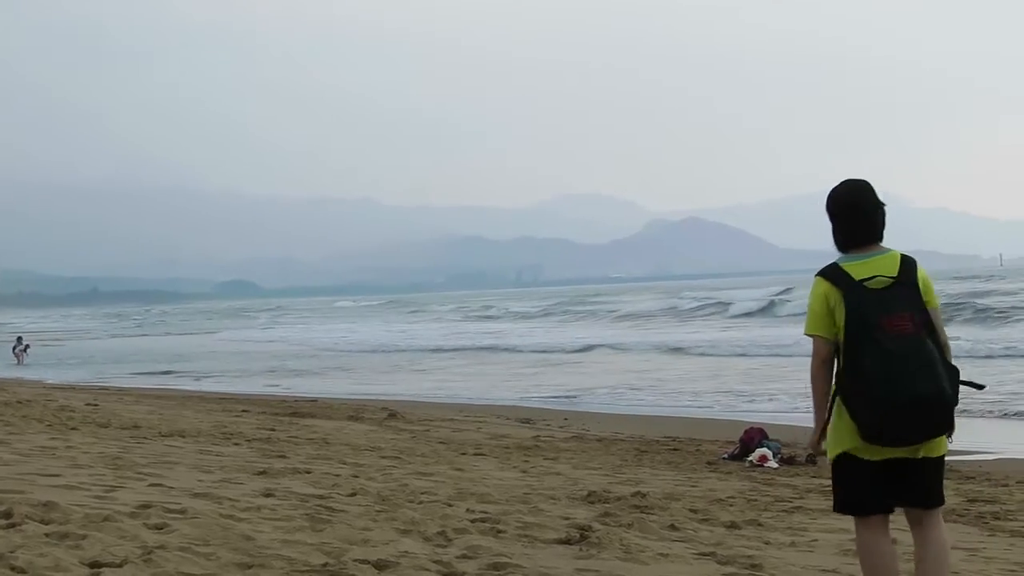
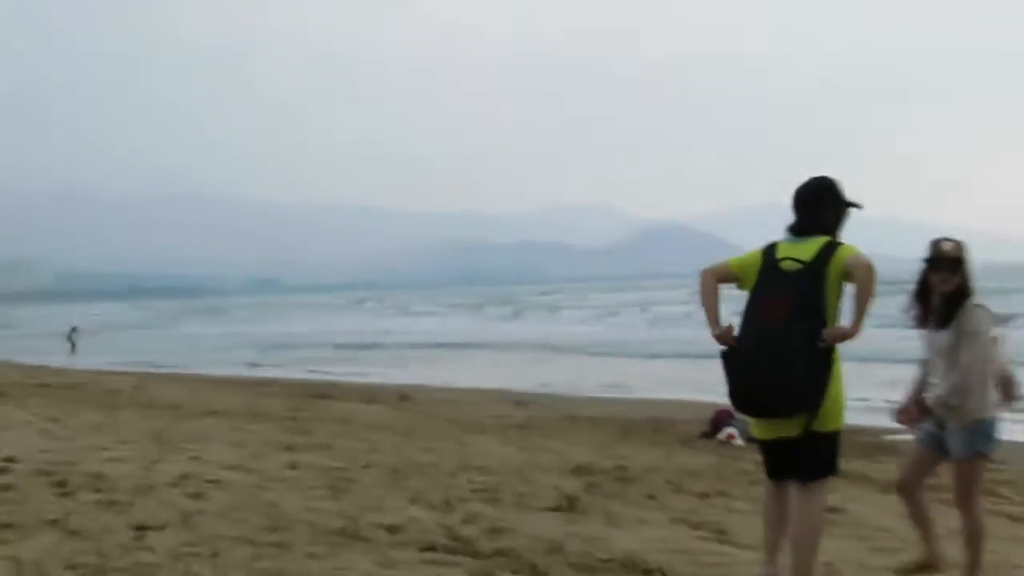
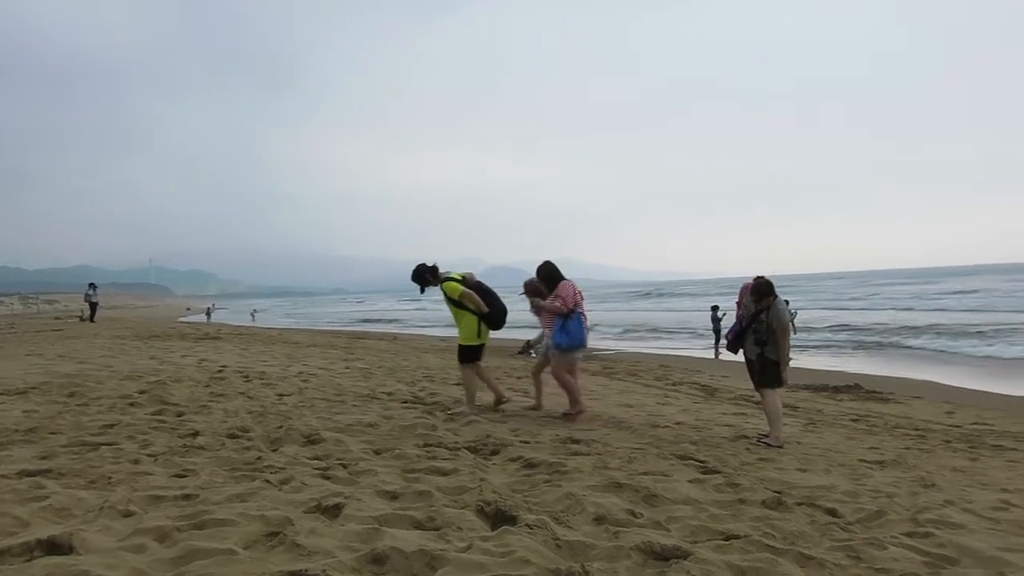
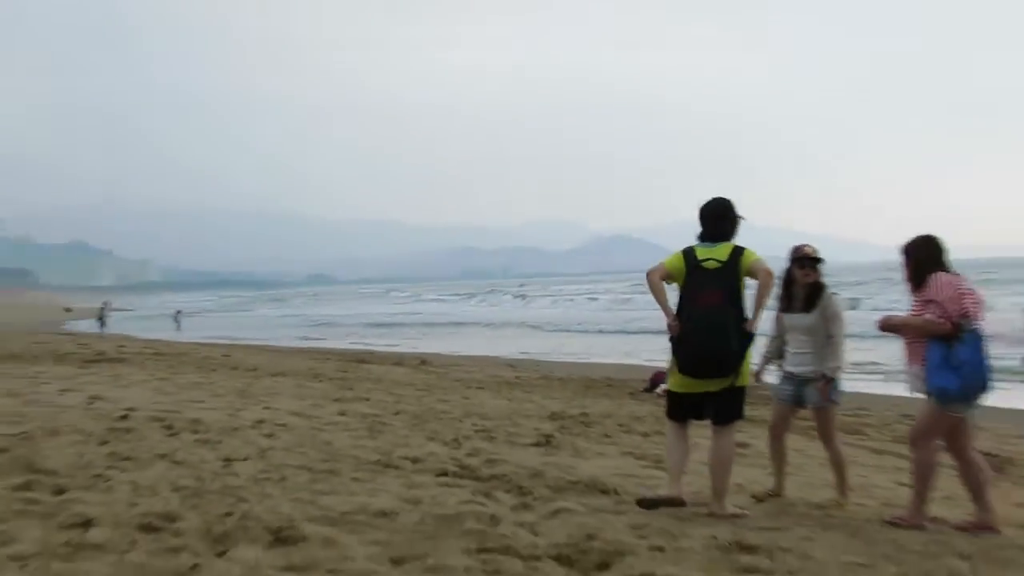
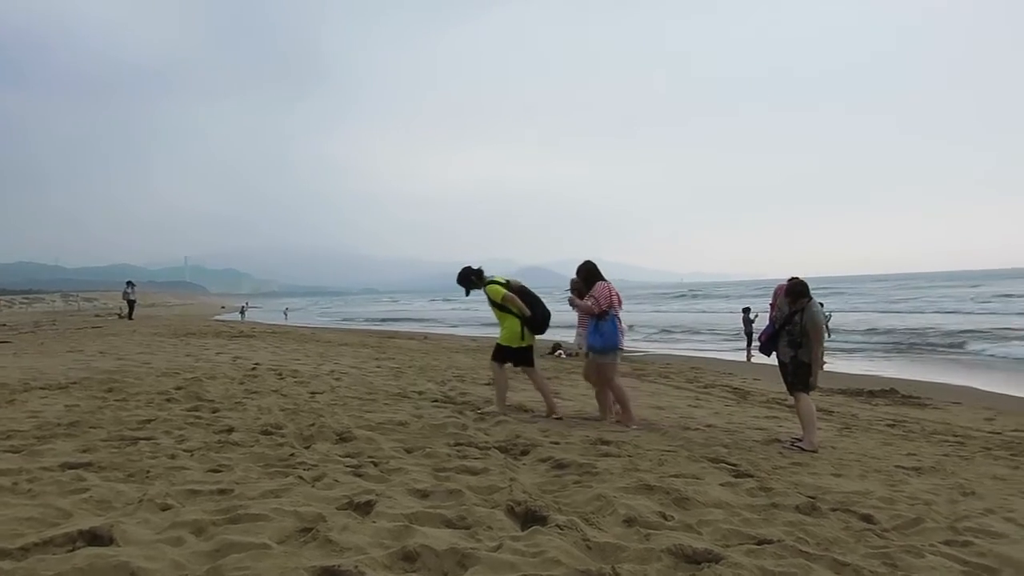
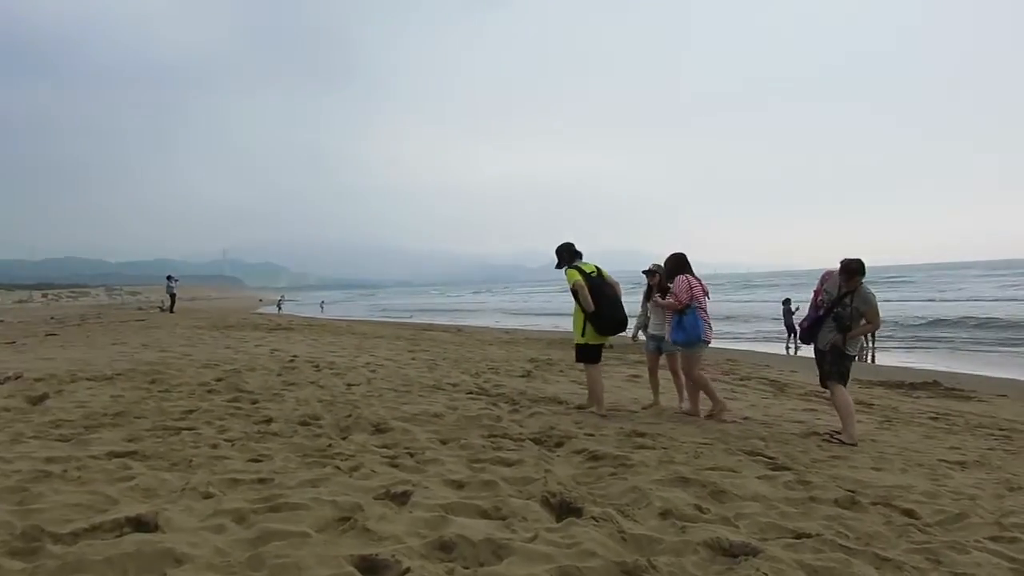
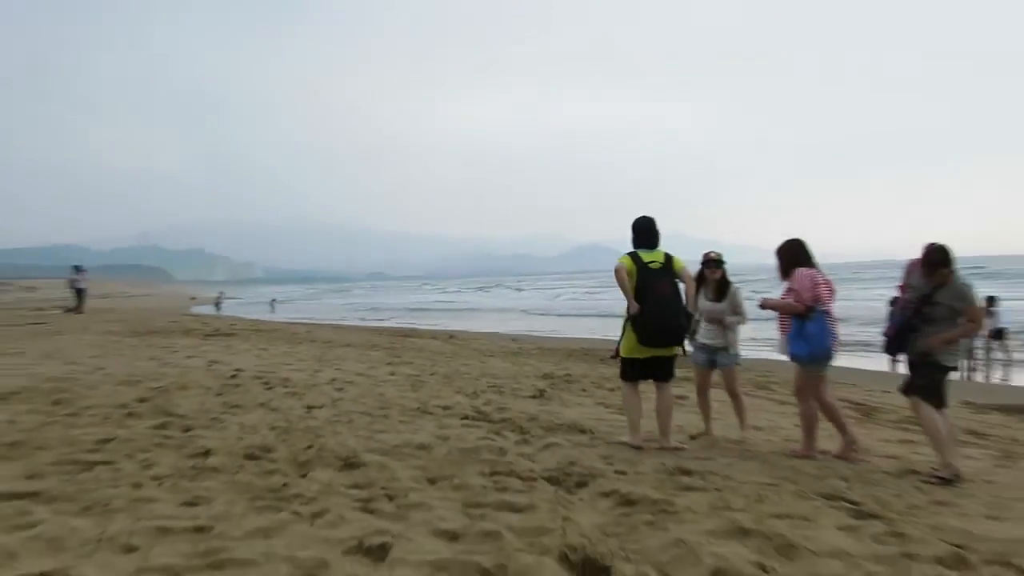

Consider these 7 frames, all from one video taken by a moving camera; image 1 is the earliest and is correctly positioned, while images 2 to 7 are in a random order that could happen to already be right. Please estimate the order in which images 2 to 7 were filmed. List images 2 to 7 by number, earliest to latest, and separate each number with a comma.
2, 4, 7, 6, 5, 3
